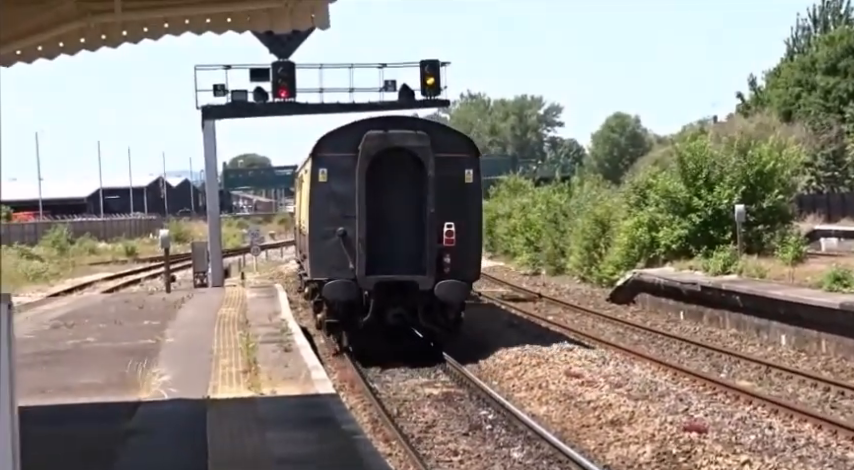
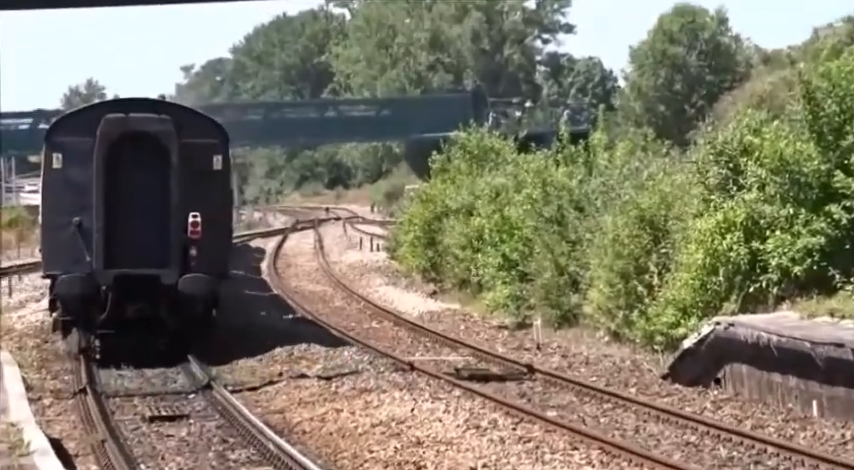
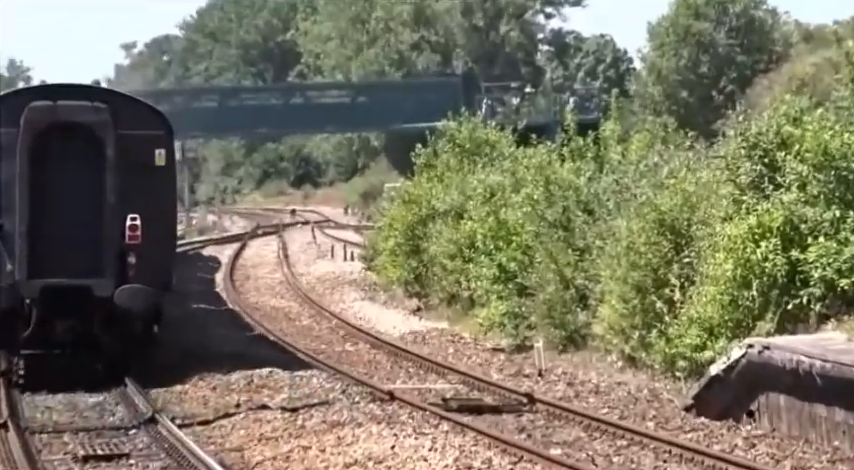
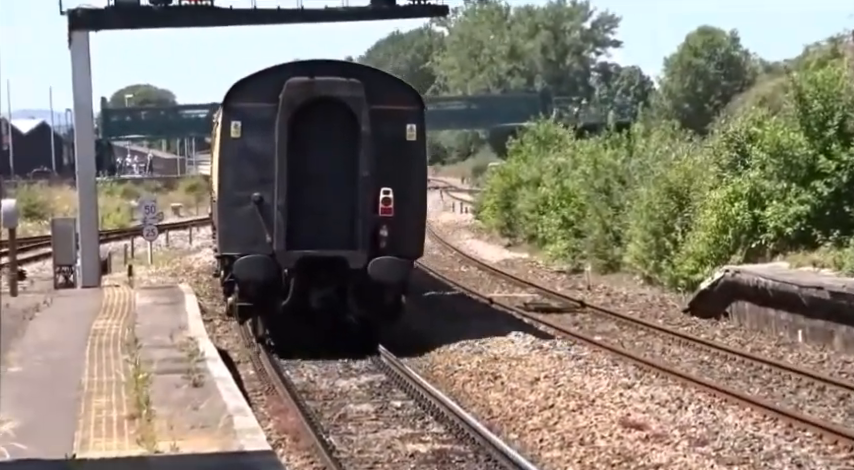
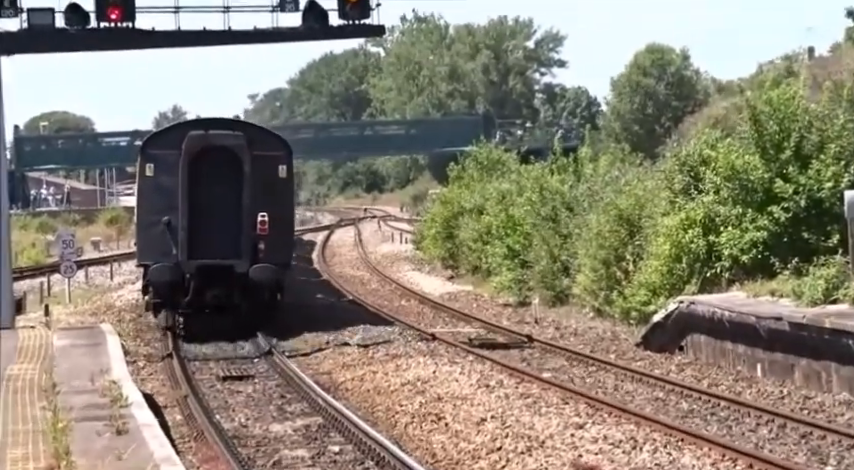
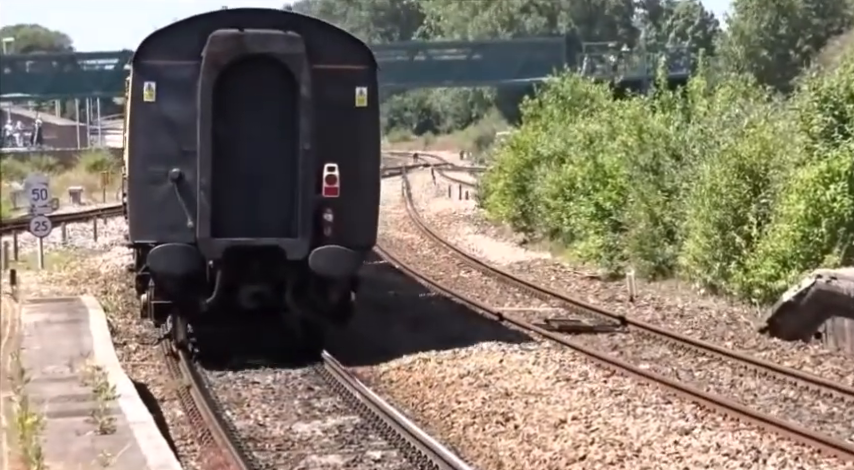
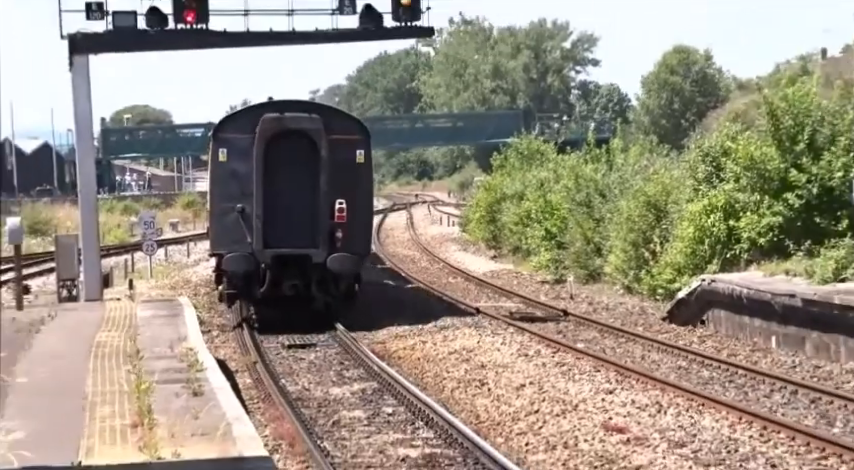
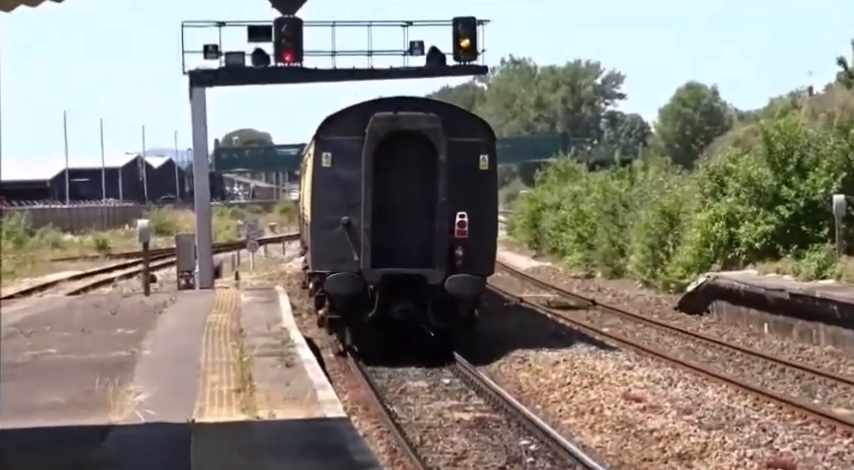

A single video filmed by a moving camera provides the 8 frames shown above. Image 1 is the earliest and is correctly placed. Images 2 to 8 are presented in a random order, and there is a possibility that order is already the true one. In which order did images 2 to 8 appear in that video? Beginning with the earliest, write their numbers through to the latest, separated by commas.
8, 4, 6, 7, 5, 2, 3
